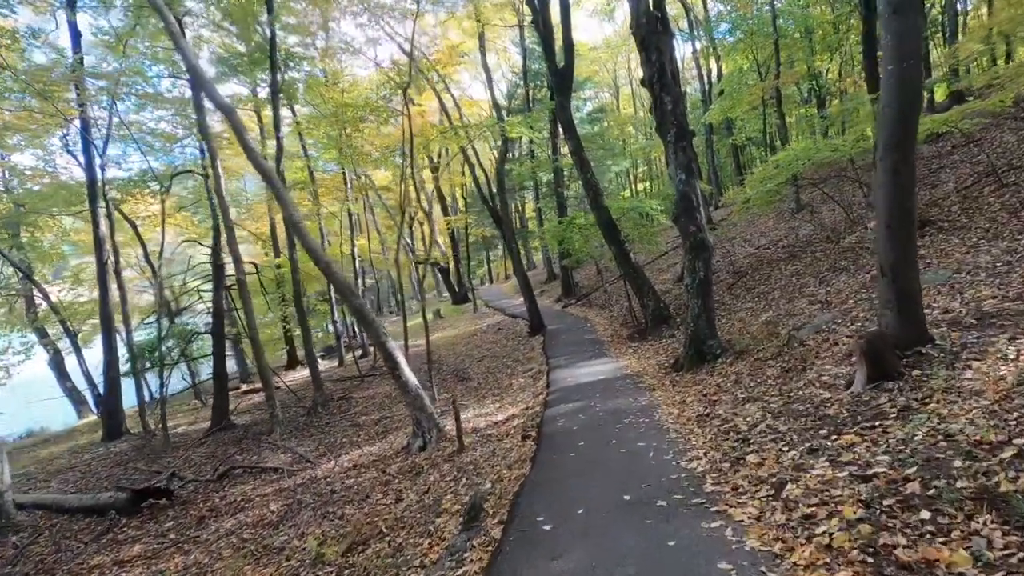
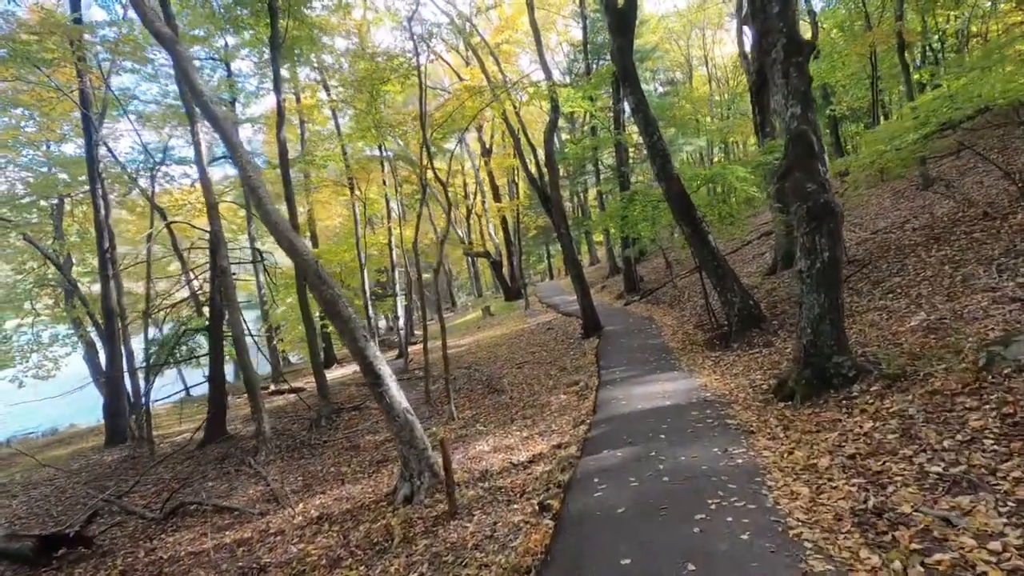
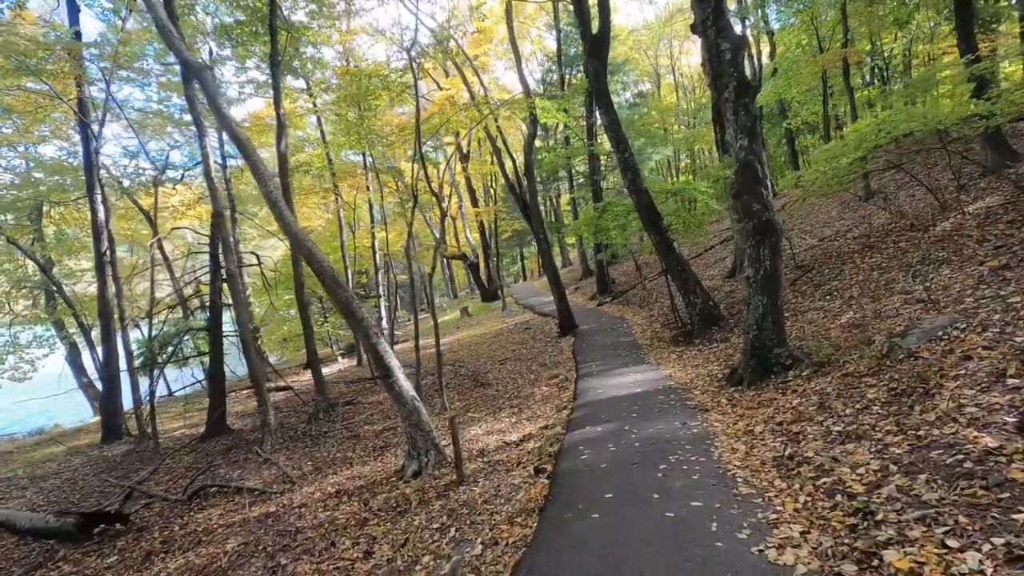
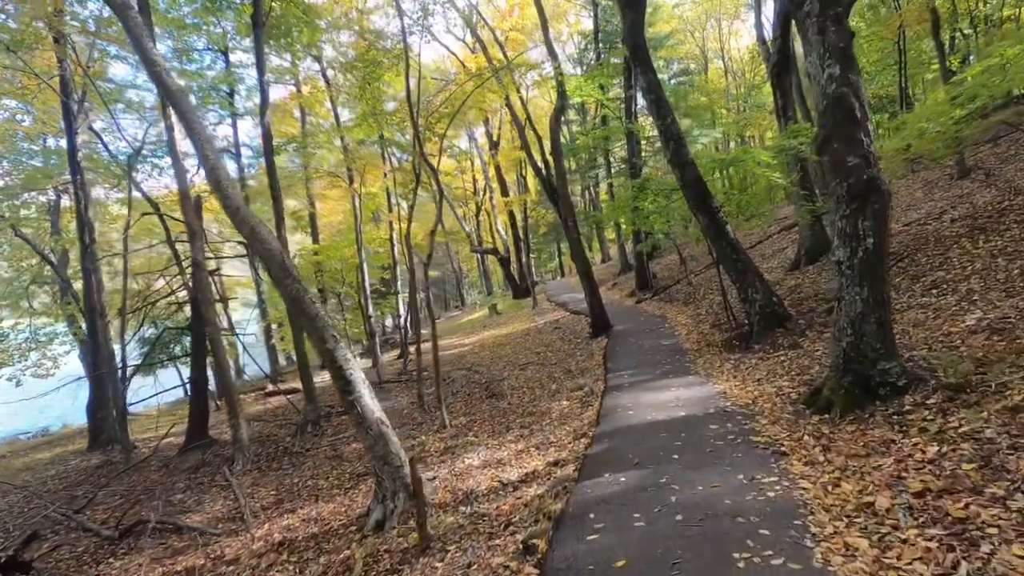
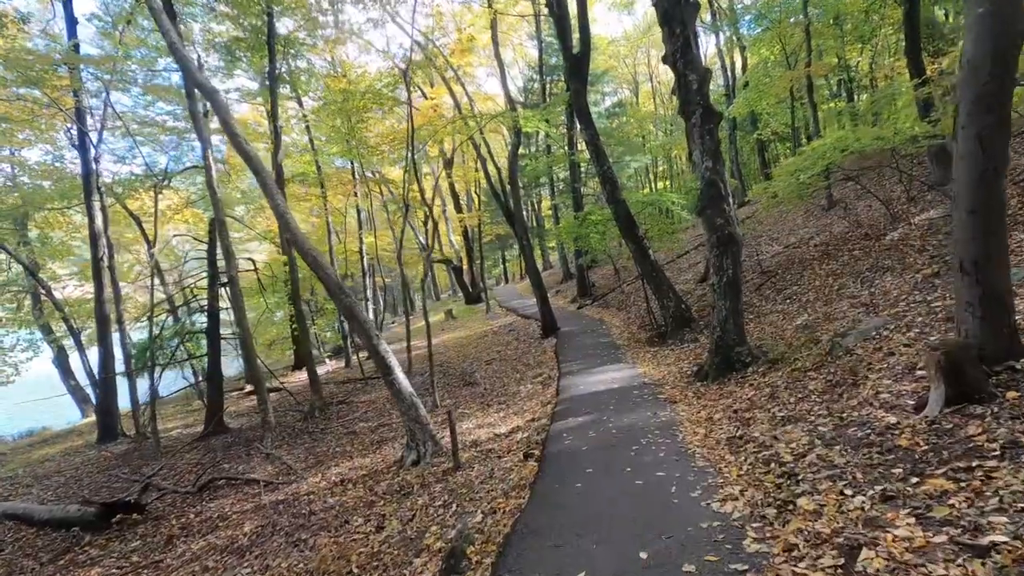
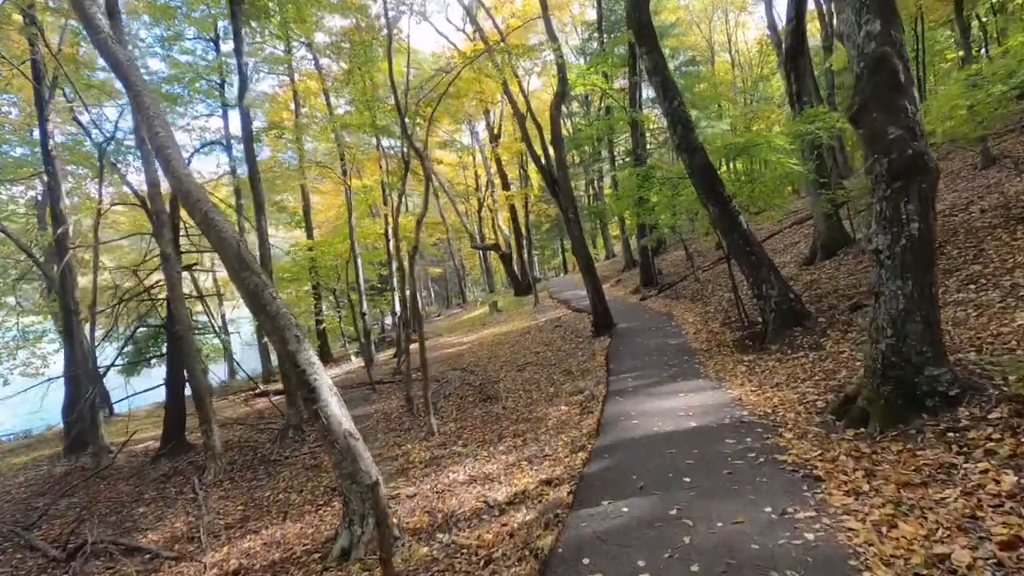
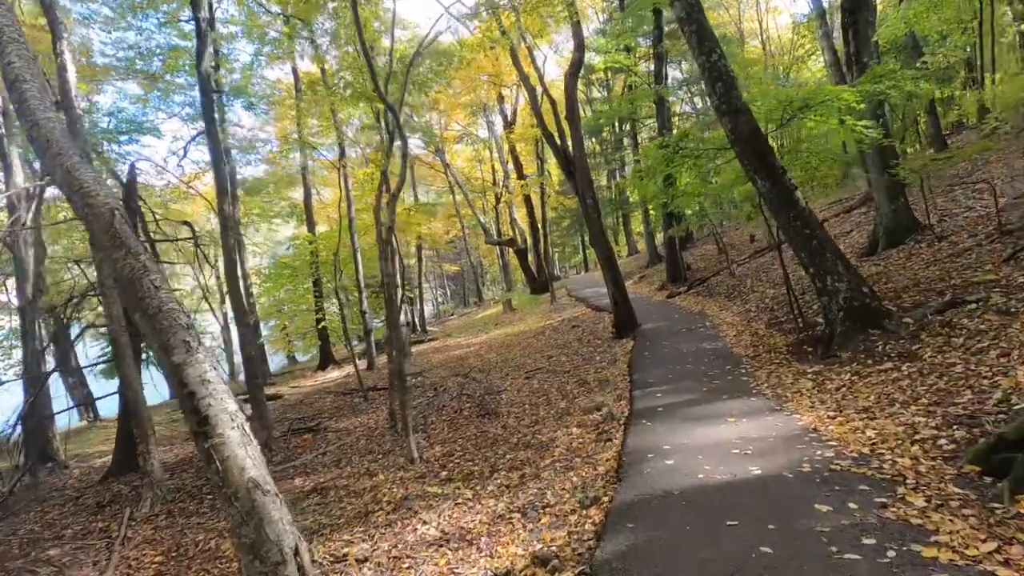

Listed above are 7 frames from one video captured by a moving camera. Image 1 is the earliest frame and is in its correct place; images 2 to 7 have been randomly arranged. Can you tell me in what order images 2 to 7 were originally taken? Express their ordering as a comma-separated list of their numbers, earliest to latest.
5, 3, 2, 4, 6, 7
